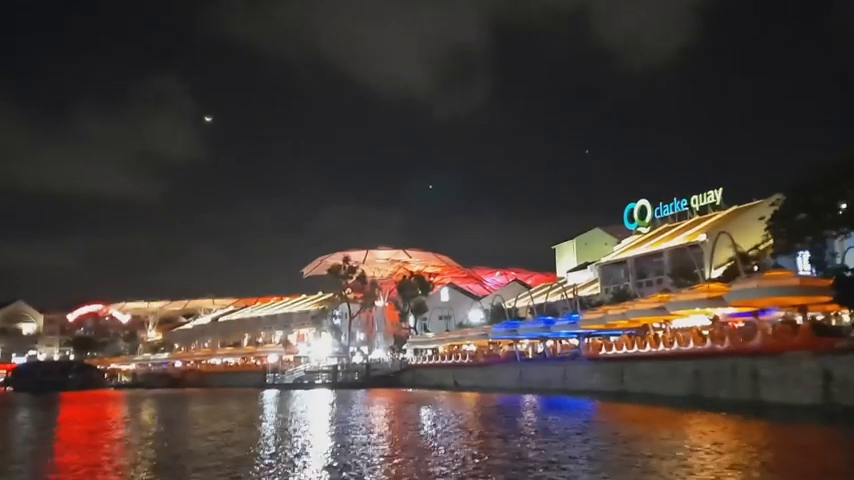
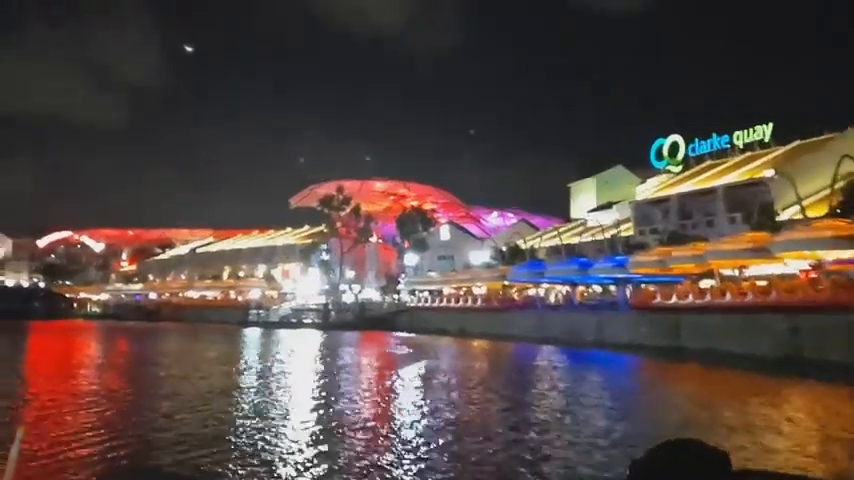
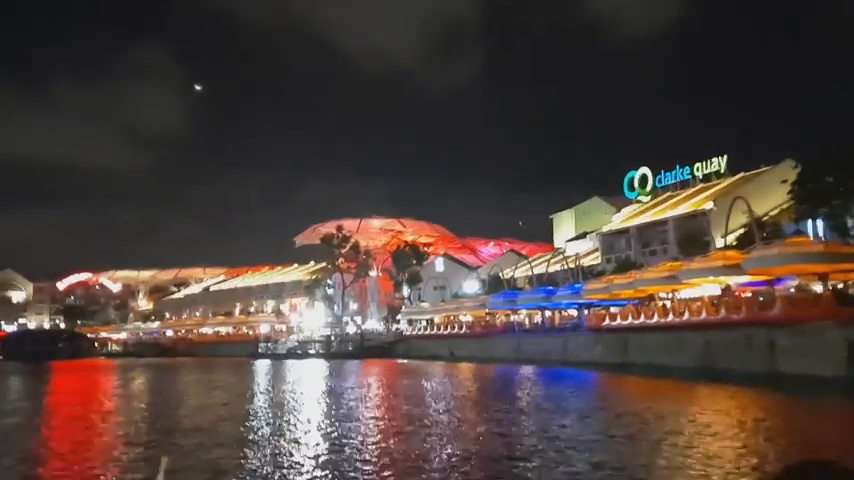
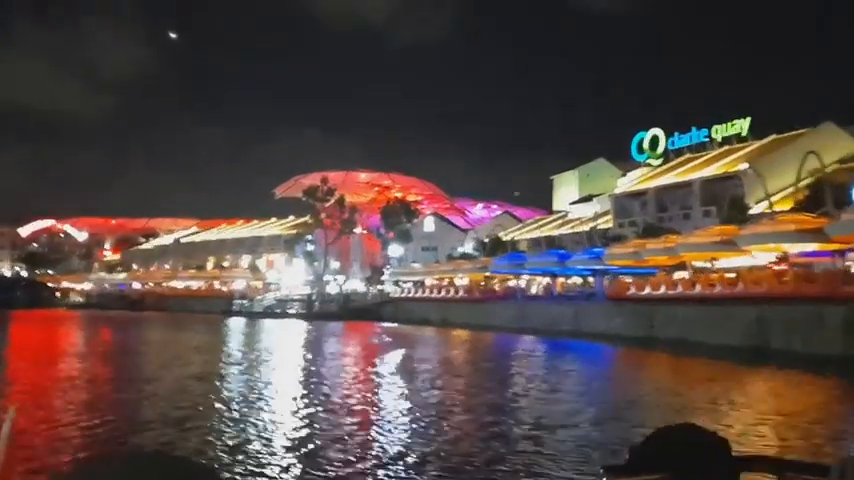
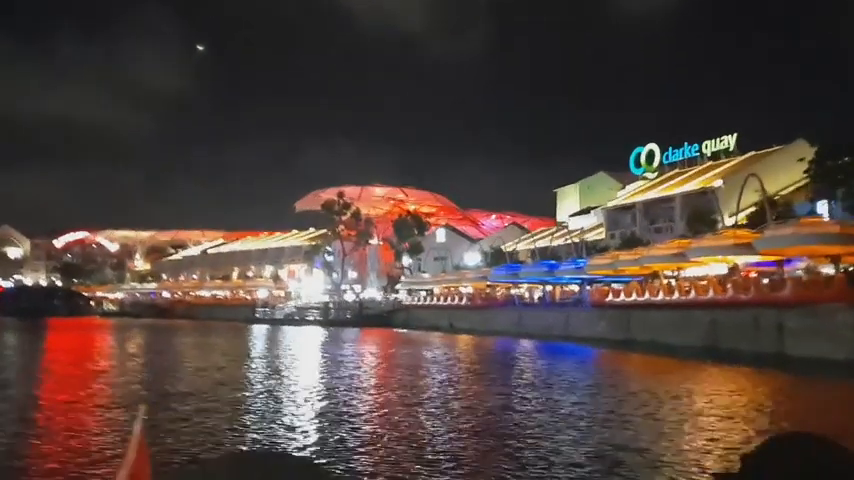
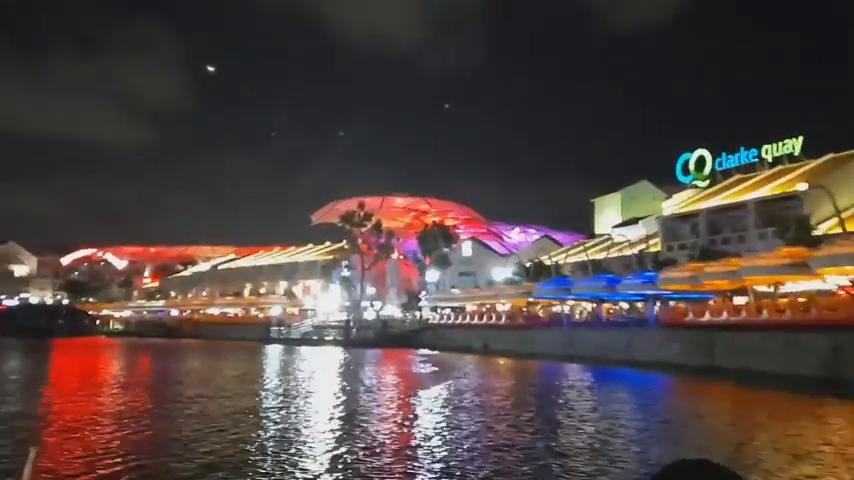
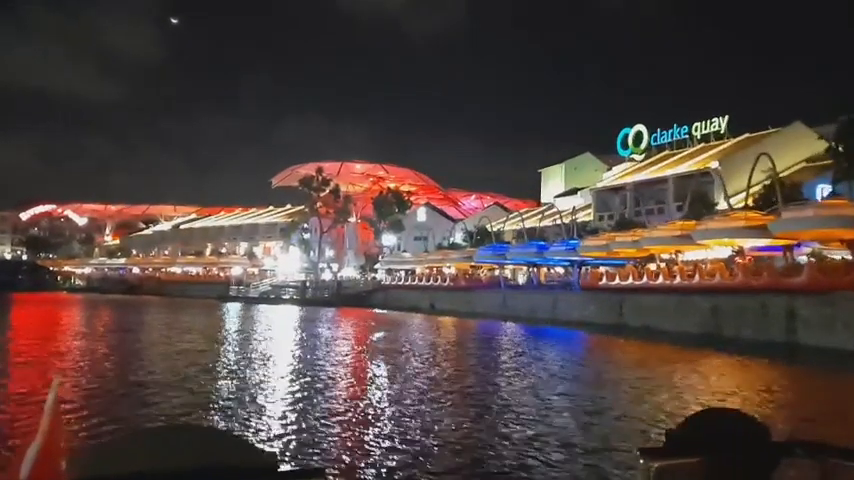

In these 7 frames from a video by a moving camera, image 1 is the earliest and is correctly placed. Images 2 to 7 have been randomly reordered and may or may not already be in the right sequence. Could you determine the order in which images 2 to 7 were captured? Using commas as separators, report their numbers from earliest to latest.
3, 5, 7, 4, 2, 6
